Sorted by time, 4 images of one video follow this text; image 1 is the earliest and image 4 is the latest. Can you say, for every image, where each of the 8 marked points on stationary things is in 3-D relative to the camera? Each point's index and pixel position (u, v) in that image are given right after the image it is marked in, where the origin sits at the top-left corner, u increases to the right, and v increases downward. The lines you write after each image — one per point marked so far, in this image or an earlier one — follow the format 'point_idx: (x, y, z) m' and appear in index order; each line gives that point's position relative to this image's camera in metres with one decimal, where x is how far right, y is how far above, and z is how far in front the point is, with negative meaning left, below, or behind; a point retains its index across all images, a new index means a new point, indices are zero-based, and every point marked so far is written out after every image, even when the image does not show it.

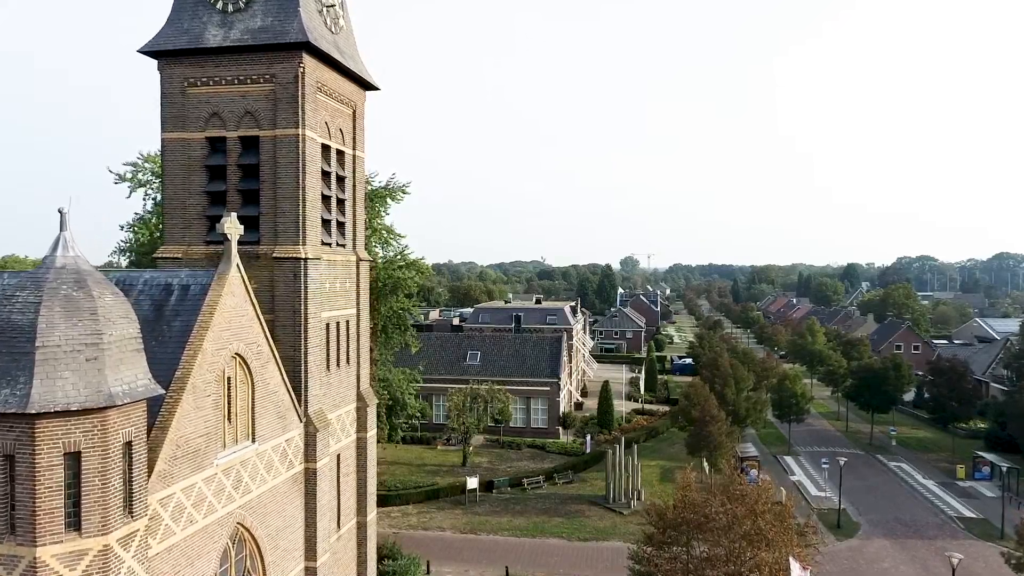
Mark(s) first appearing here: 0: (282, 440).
0: (-3.3, -2.2, +9.7) m
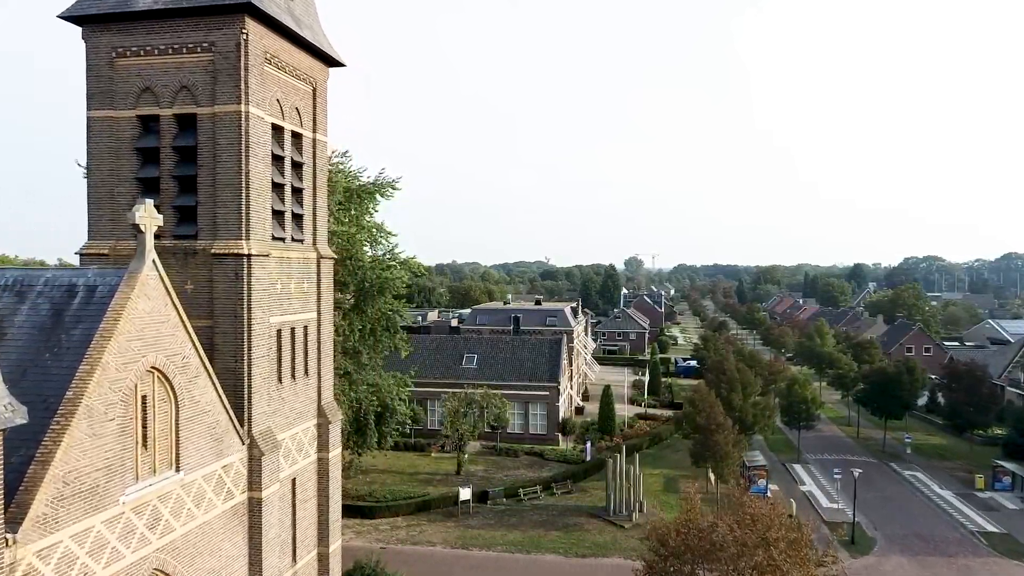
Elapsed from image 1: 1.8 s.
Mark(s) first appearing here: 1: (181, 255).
0: (-3.6, -2.2, +8.3) m
1: (-4.4, +0.4, +9.1) m
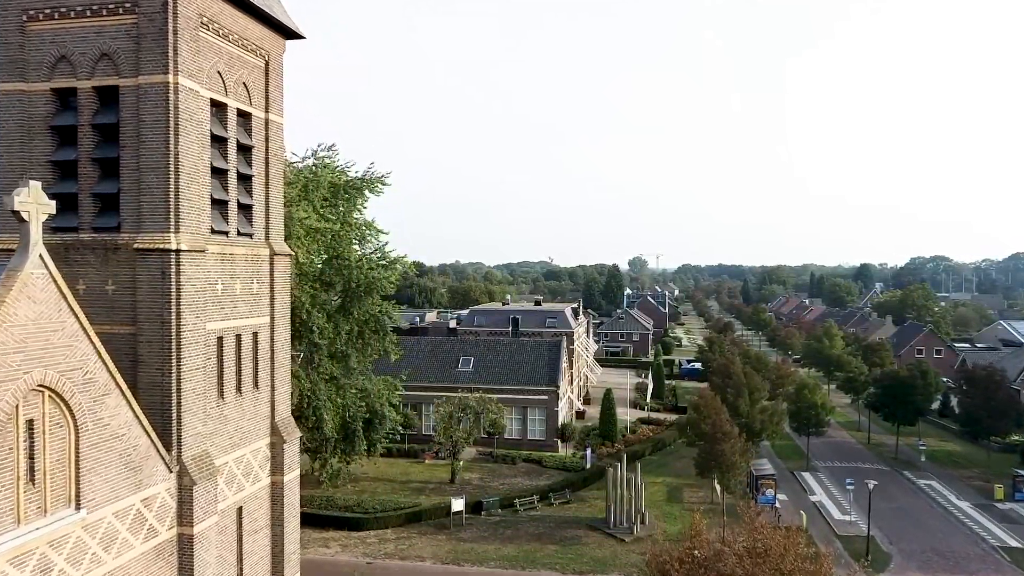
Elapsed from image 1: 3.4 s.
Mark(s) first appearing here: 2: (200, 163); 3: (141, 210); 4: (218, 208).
0: (-3.9, -2.2, +7.0) m
1: (-4.7, +0.4, +7.8) m
2: (-3.7, +1.5, +8.1) m
3: (-4.2, +0.9, +7.7) m
4: (-3.7, +1.0, +8.6) m
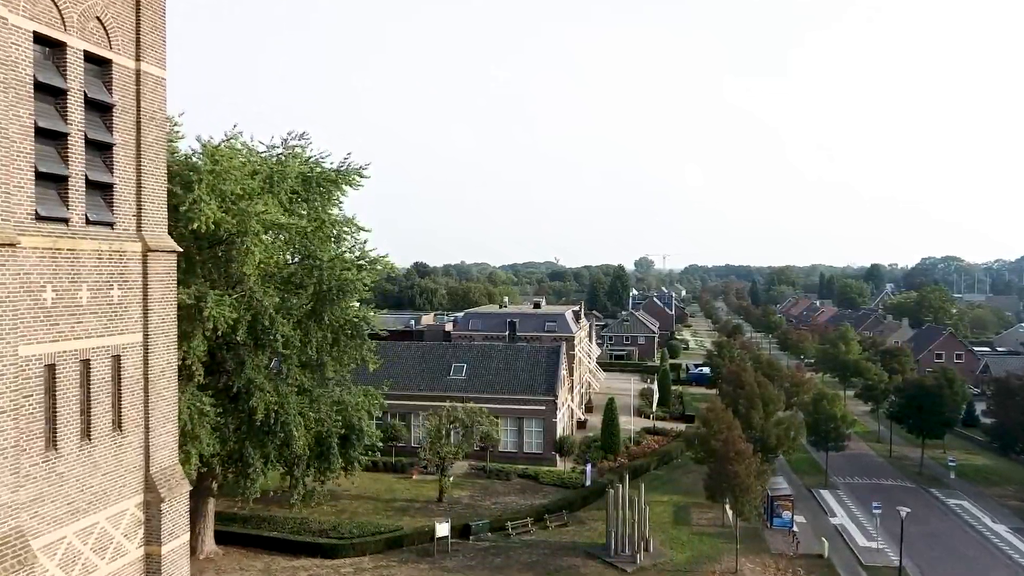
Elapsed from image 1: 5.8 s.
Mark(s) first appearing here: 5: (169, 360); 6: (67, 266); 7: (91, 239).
0: (-4.4, -2.2, +4.7) m
1: (-5.2, +0.4, +5.5) m
2: (-4.2, +1.4, +5.8) m
3: (-4.7, +0.8, +5.4) m
4: (-4.1, +0.9, +6.2) m
5: (-3.7, -0.8, +7.6) m
6: (-4.0, +0.2, +6.2) m
7: (-4.0, +0.5, +6.5) m
